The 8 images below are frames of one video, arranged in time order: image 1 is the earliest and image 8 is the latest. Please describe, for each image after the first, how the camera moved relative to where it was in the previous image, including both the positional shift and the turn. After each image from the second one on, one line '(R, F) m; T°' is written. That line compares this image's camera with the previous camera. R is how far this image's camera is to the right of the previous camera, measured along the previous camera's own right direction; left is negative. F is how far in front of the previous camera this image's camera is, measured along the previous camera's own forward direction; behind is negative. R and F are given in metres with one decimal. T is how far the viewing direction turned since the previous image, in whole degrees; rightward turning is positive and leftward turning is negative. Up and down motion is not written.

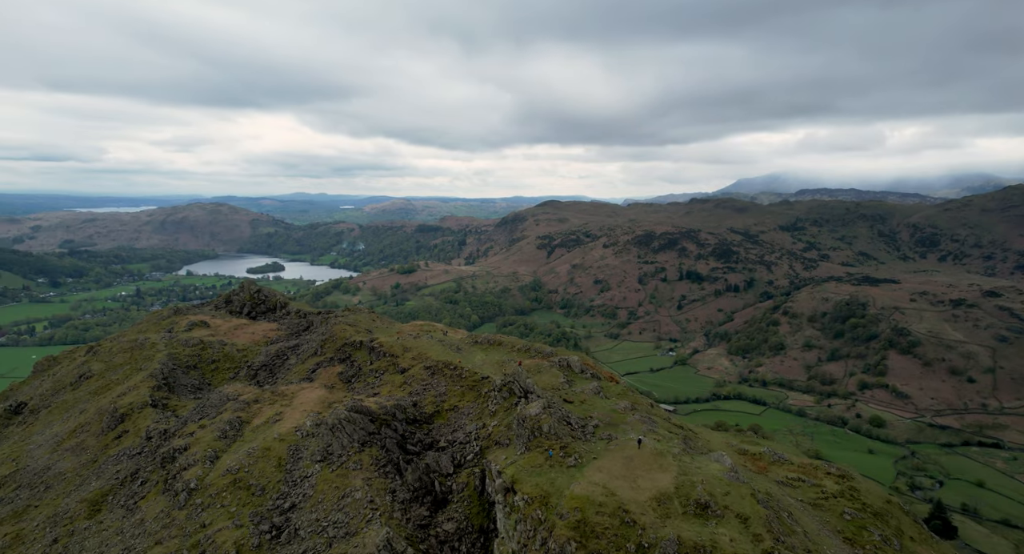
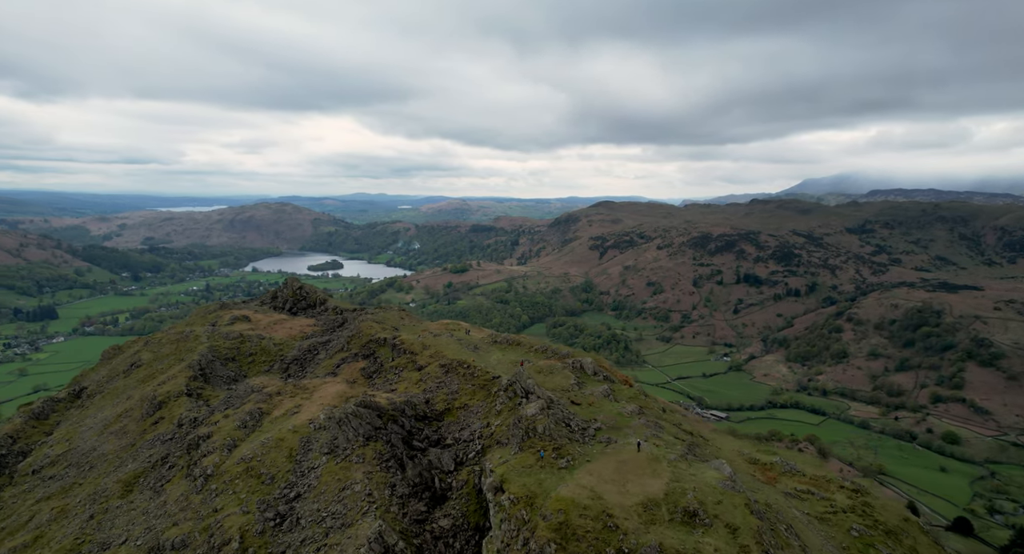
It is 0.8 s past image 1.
(+2.7, +0.1) m; -4°
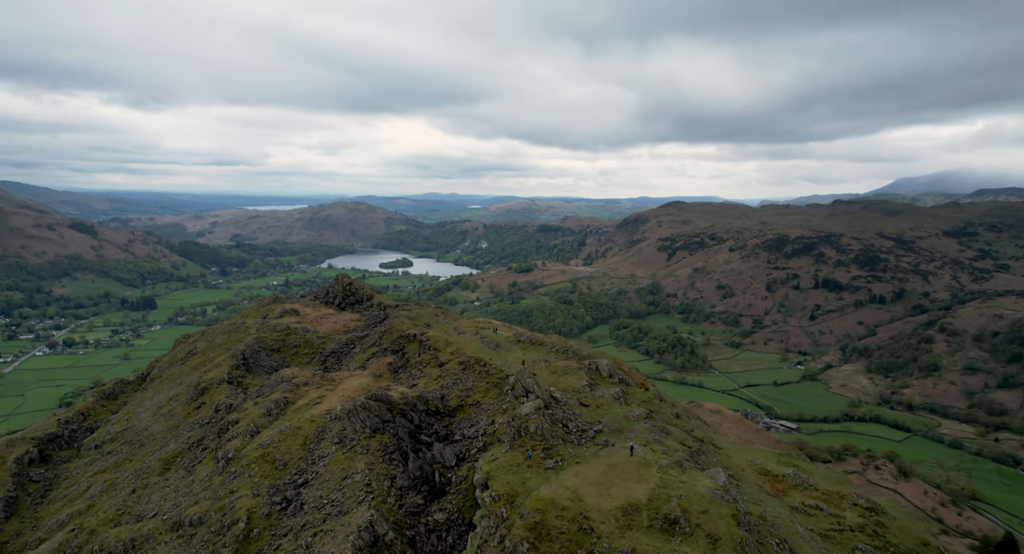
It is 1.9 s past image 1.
(+3.5, +0.1) m; -6°
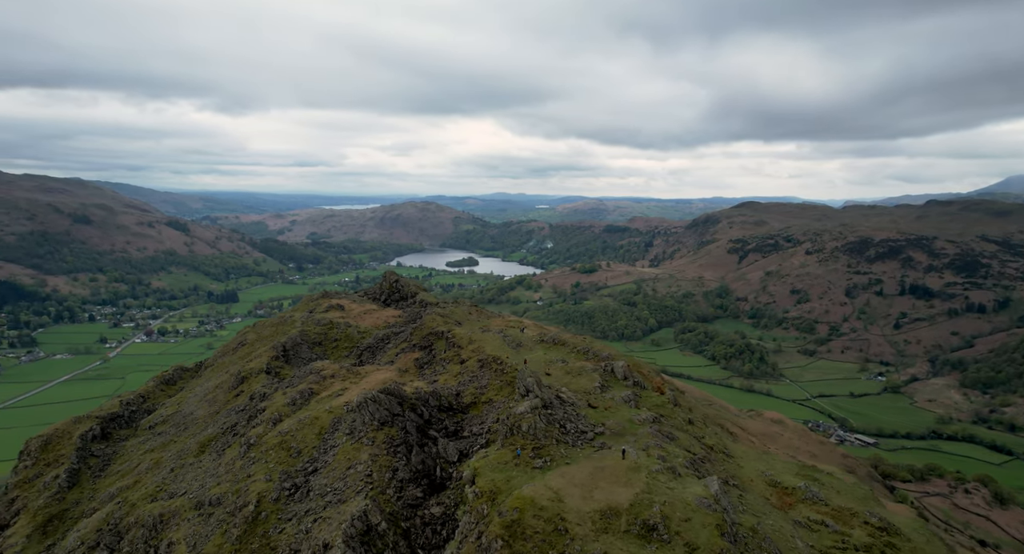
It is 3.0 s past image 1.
(+3.4, +0.1) m; -5°
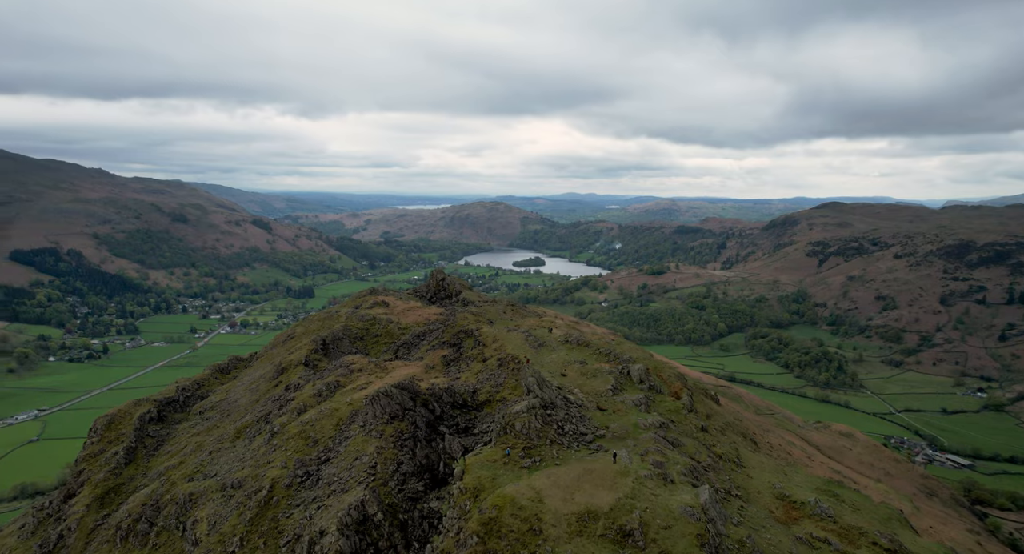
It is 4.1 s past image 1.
(+3.5, 0.0) m; -6°
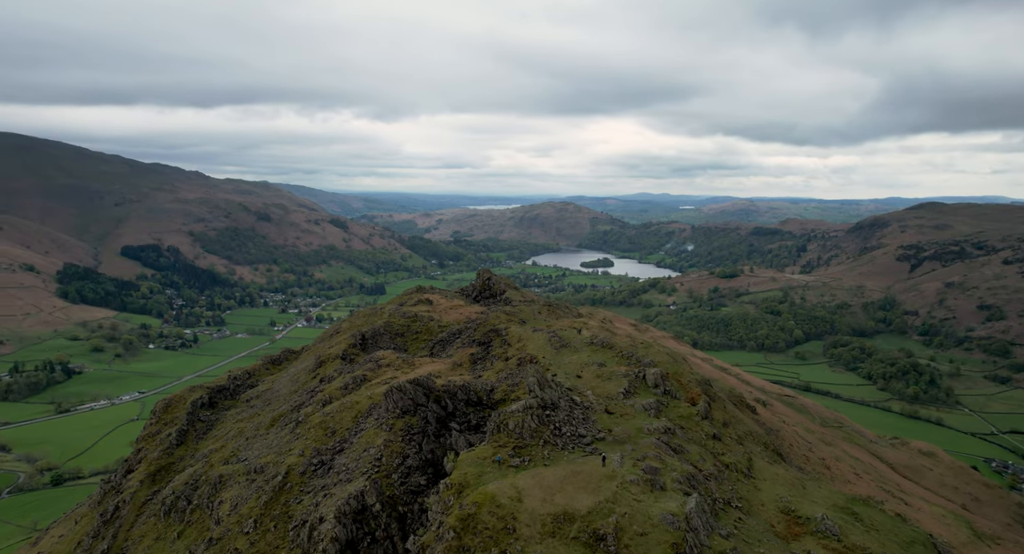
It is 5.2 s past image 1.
(+3.6, -0.1) m; -6°
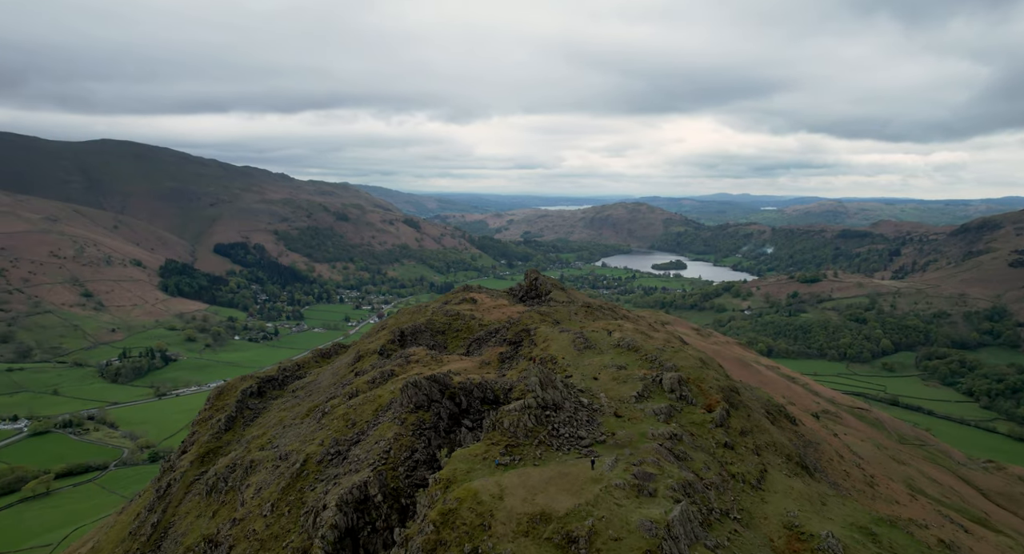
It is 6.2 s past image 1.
(+3.6, -0.1) m; -6°
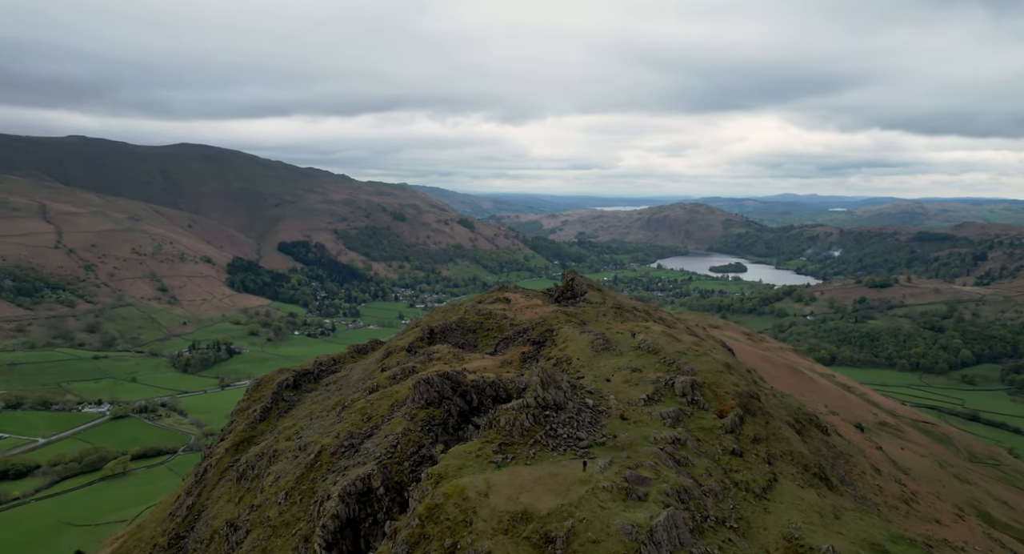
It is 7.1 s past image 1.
(+2.8, -0.2) m; -5°
